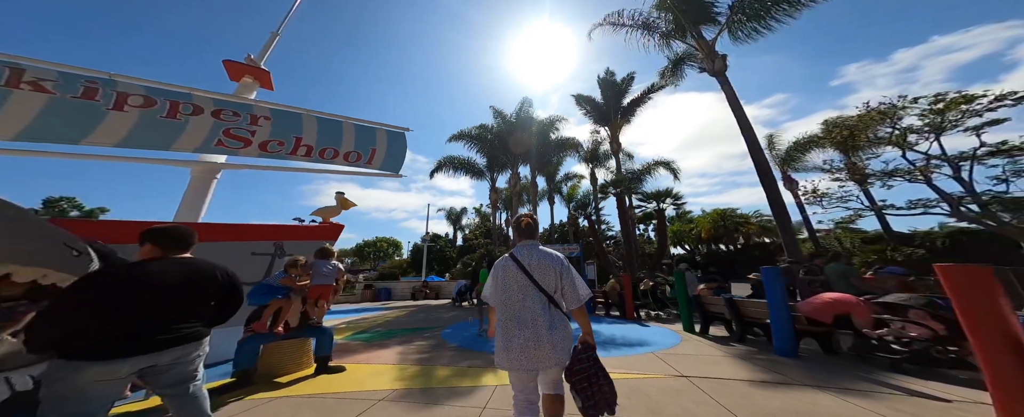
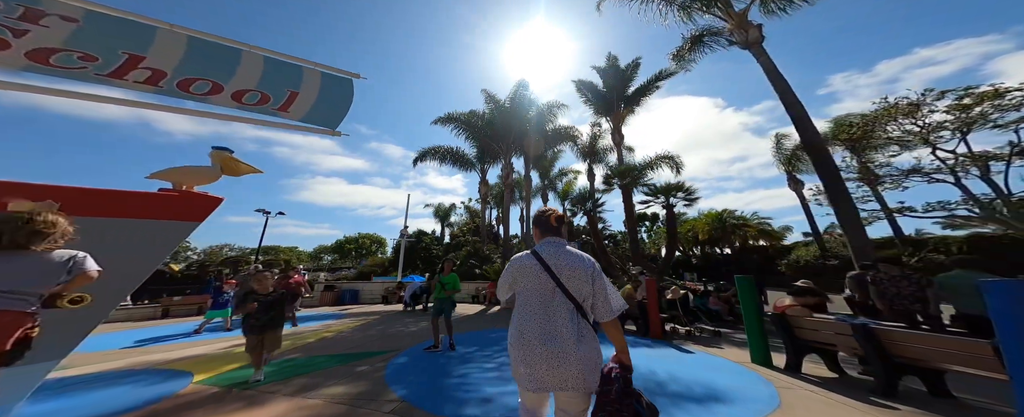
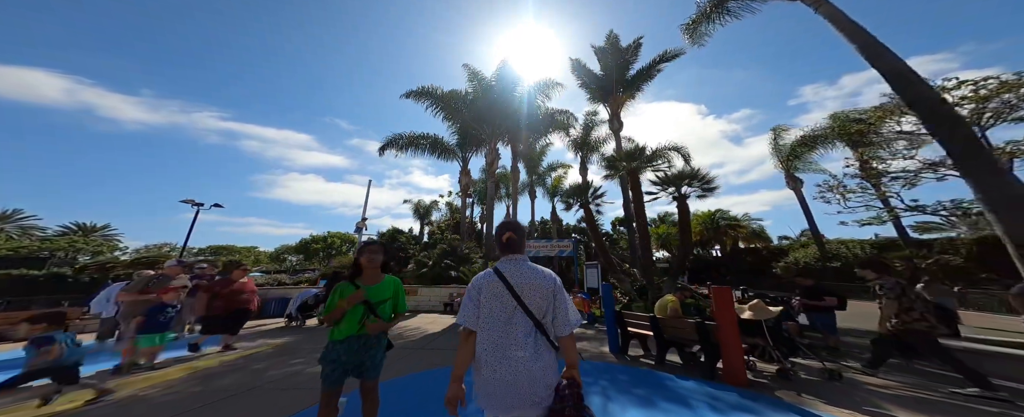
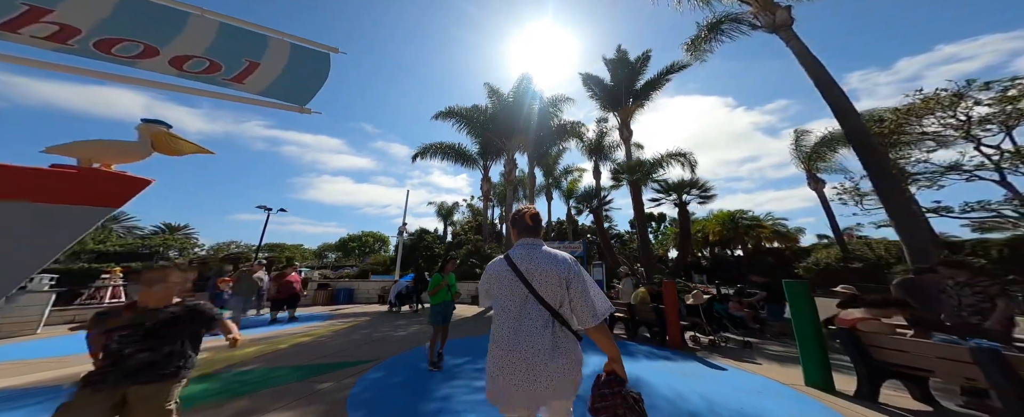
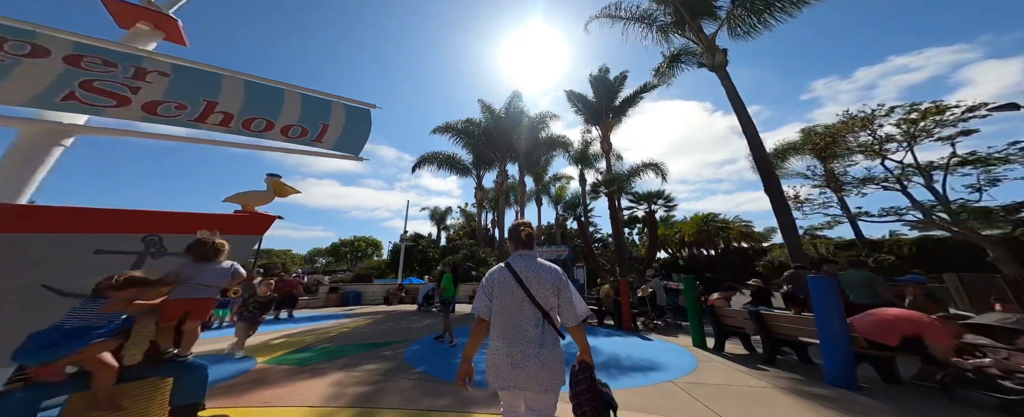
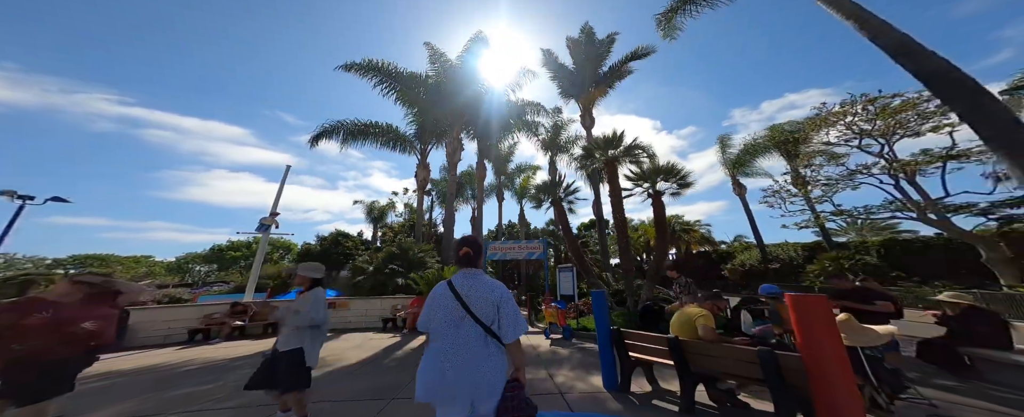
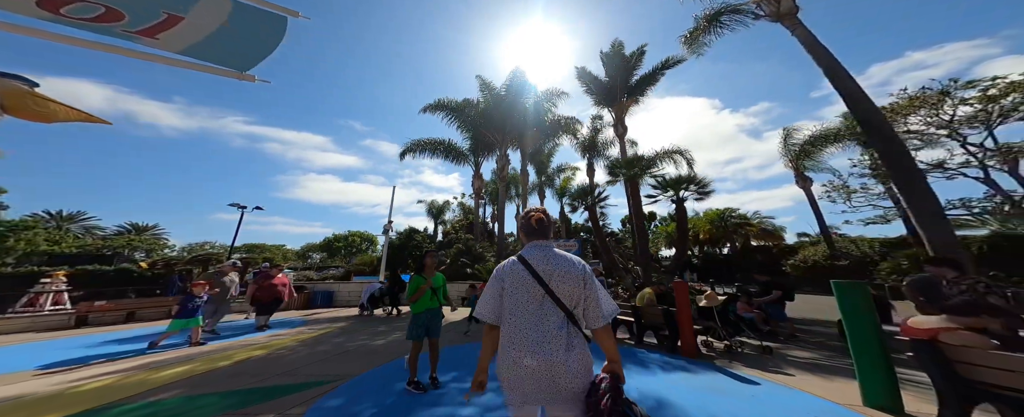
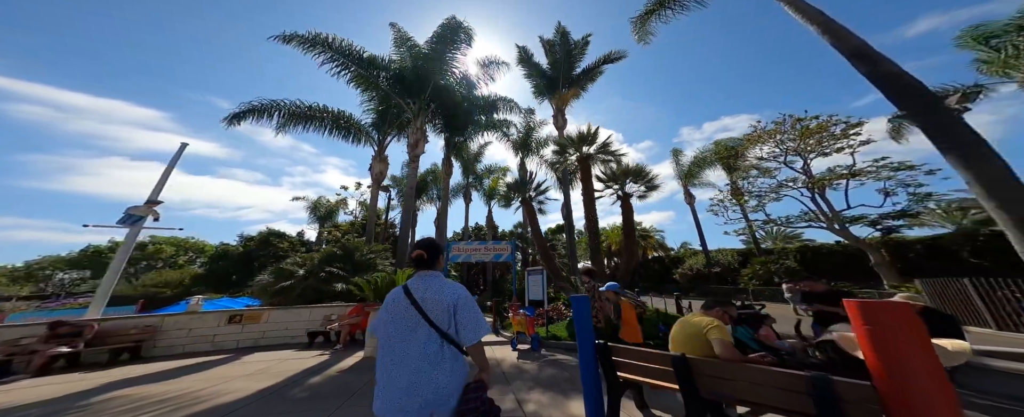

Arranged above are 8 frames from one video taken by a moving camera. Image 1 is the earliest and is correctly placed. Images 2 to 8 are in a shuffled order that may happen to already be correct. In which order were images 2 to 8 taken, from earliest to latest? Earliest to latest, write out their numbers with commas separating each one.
5, 2, 4, 7, 3, 6, 8
